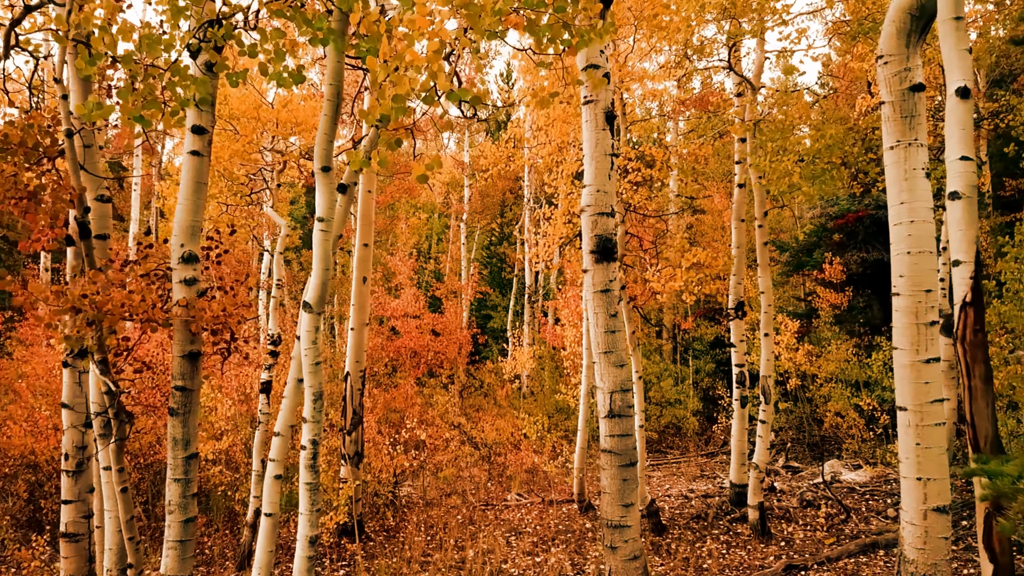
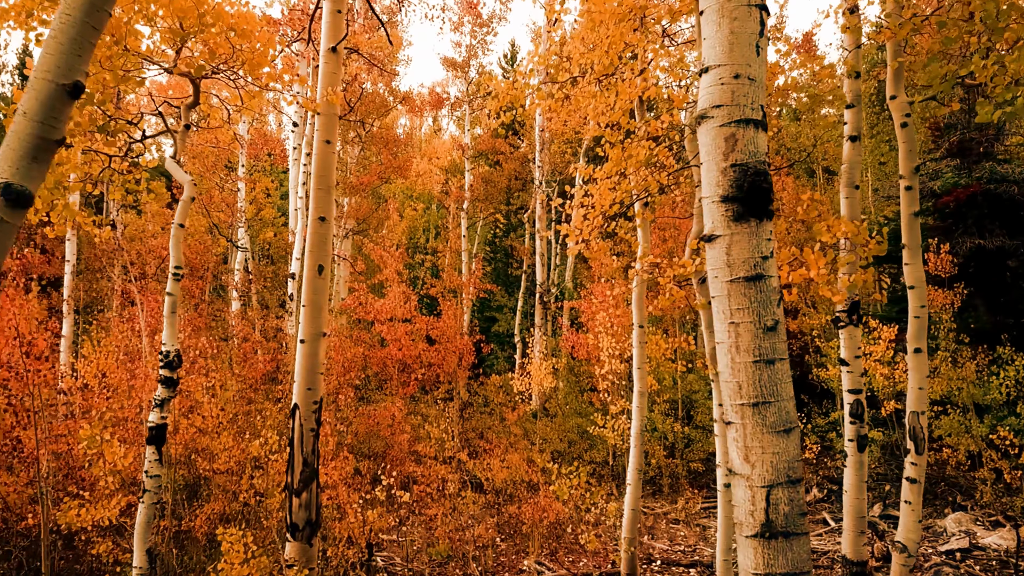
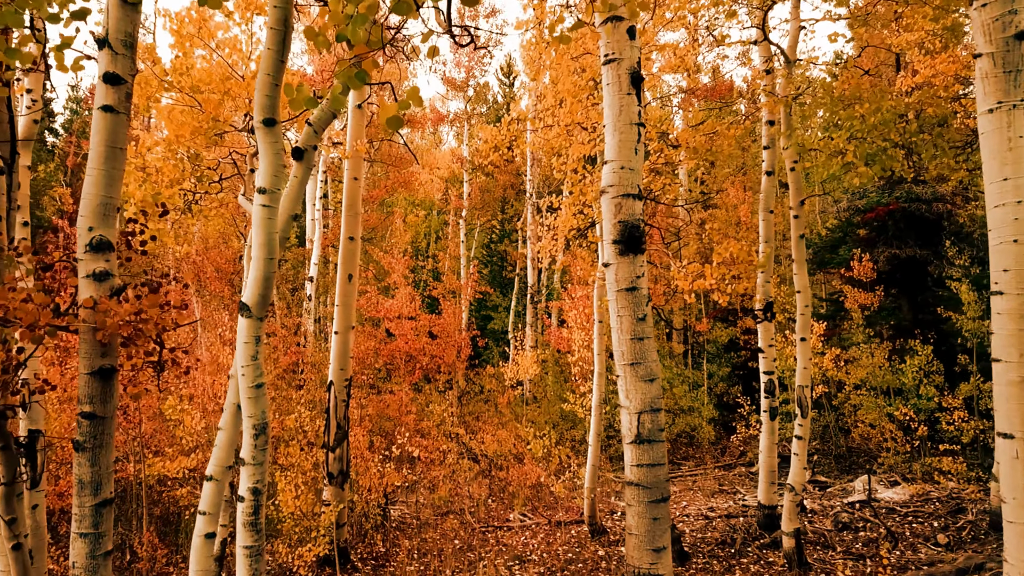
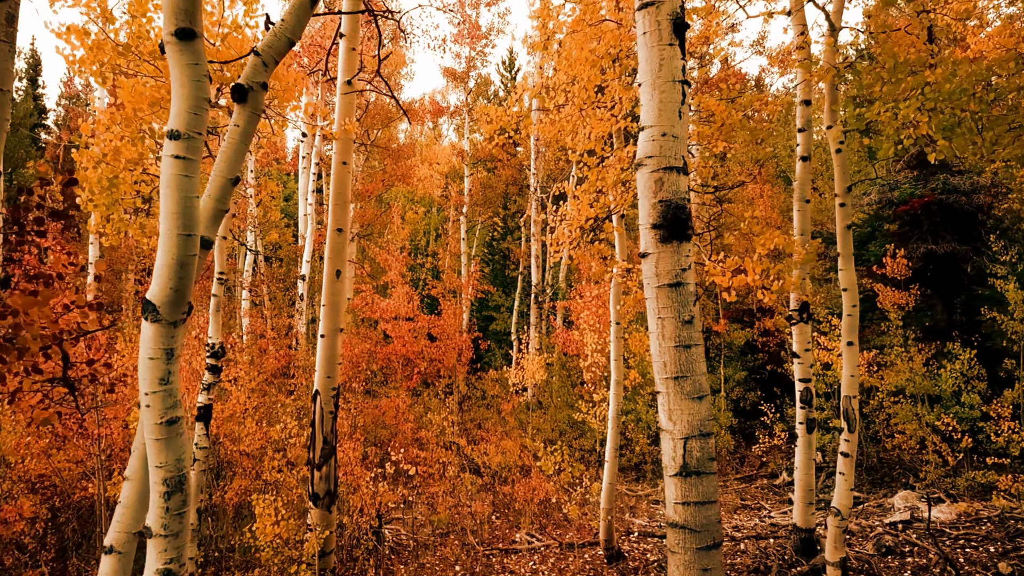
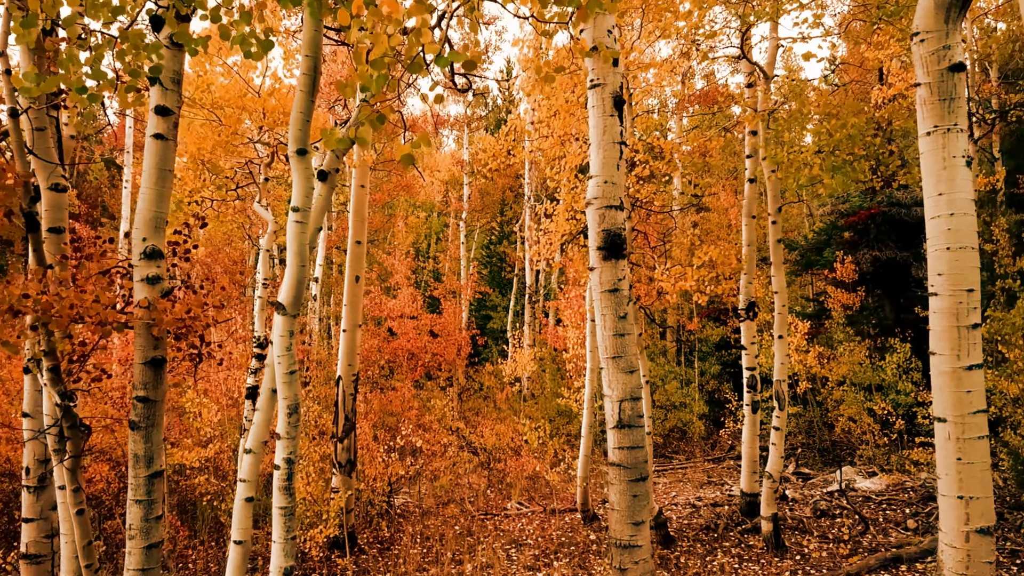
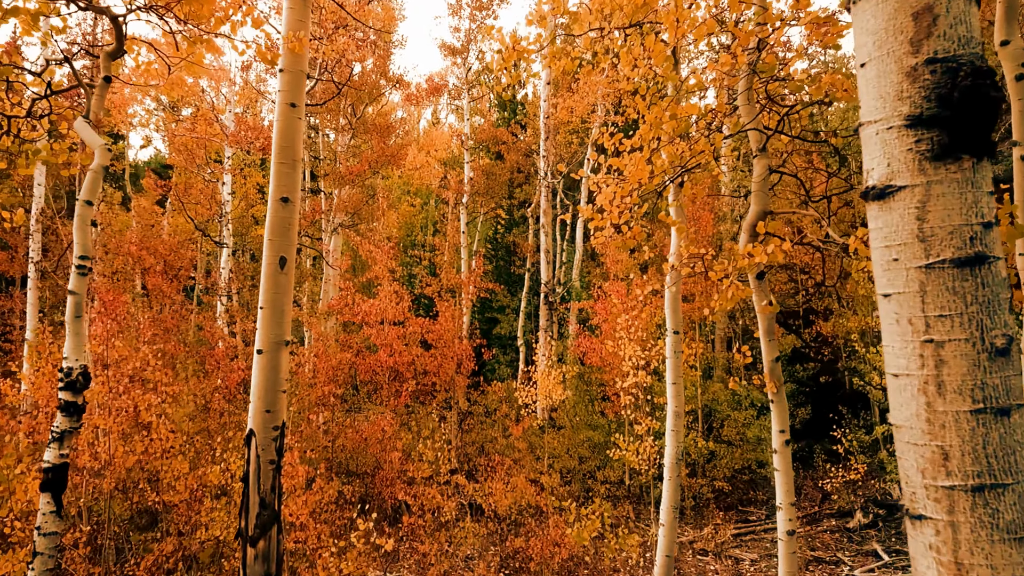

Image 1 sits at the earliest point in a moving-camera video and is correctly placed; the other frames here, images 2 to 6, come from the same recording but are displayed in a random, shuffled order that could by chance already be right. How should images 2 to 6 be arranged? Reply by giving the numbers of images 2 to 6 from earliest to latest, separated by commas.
5, 3, 4, 2, 6
